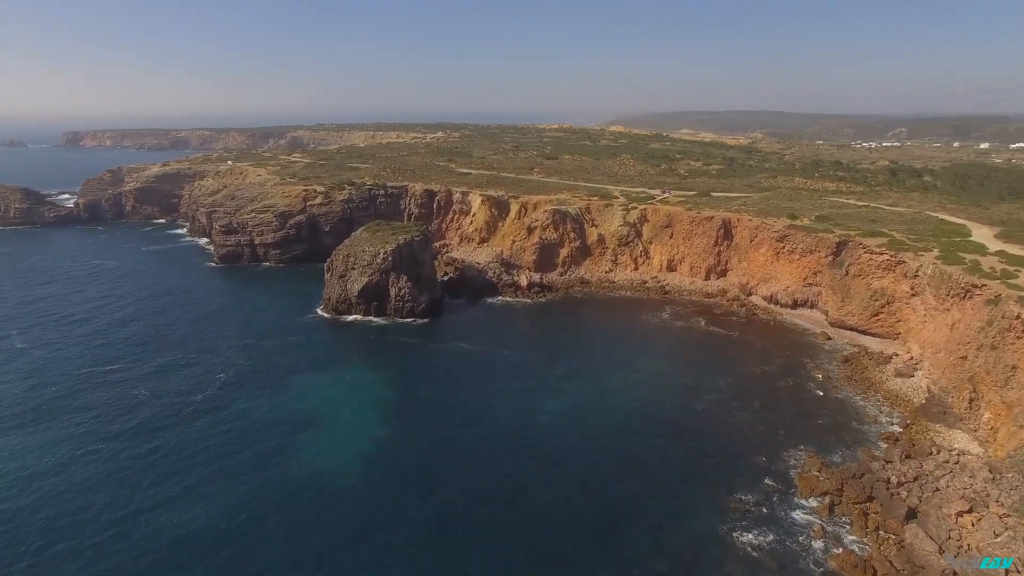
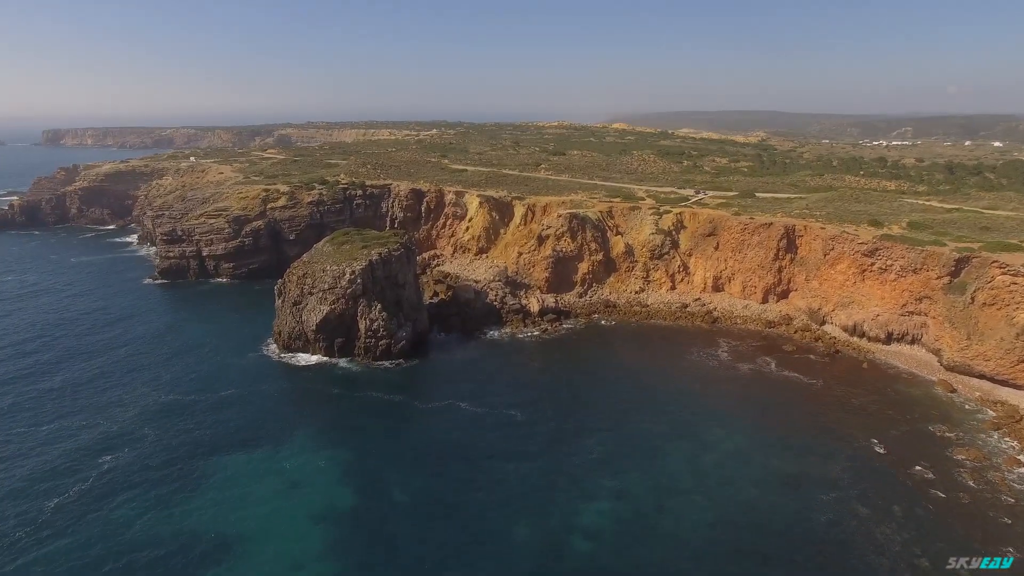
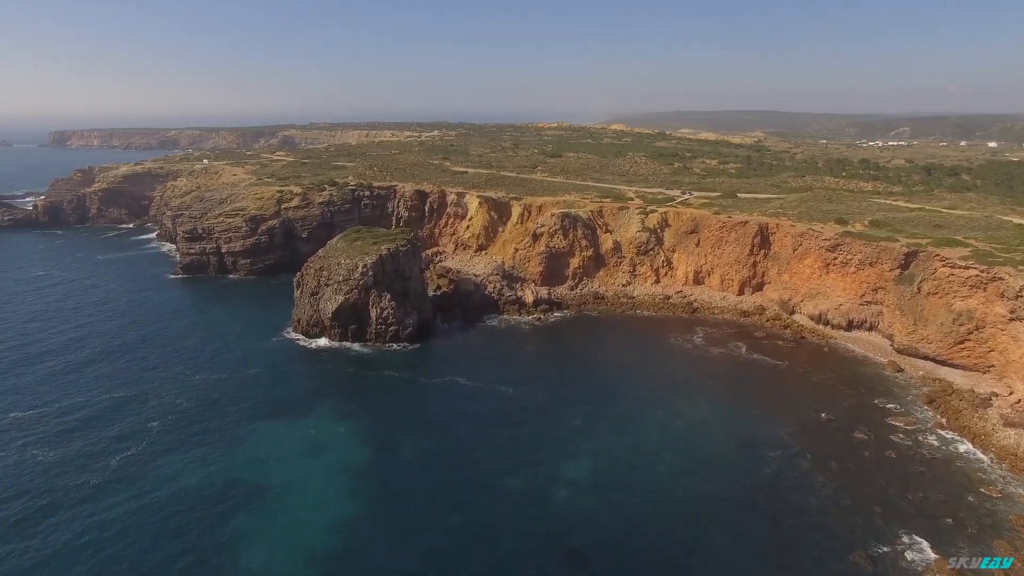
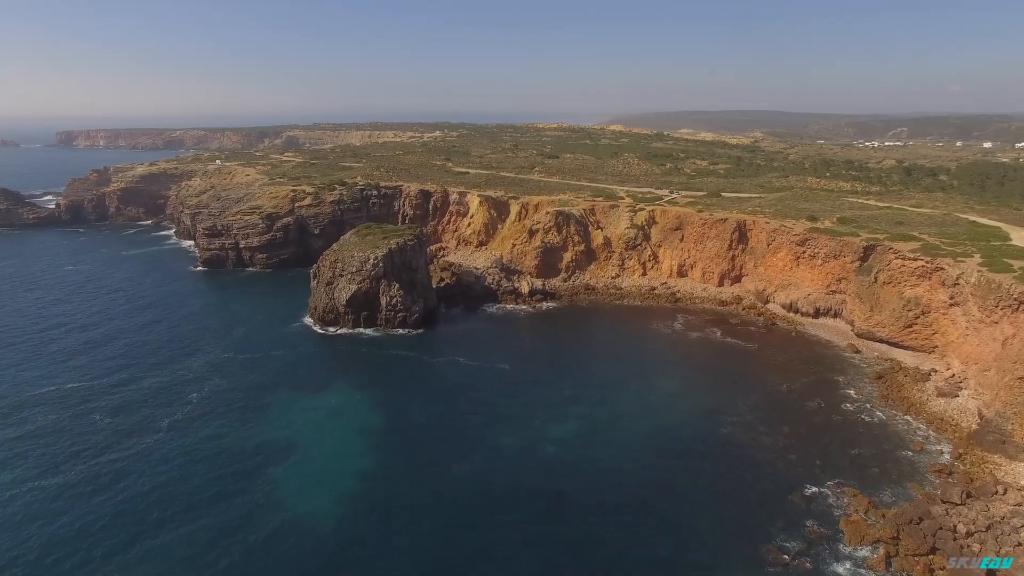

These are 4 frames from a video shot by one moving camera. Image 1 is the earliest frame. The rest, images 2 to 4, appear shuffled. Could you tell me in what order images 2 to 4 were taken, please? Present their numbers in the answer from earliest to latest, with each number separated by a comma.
4, 3, 2
